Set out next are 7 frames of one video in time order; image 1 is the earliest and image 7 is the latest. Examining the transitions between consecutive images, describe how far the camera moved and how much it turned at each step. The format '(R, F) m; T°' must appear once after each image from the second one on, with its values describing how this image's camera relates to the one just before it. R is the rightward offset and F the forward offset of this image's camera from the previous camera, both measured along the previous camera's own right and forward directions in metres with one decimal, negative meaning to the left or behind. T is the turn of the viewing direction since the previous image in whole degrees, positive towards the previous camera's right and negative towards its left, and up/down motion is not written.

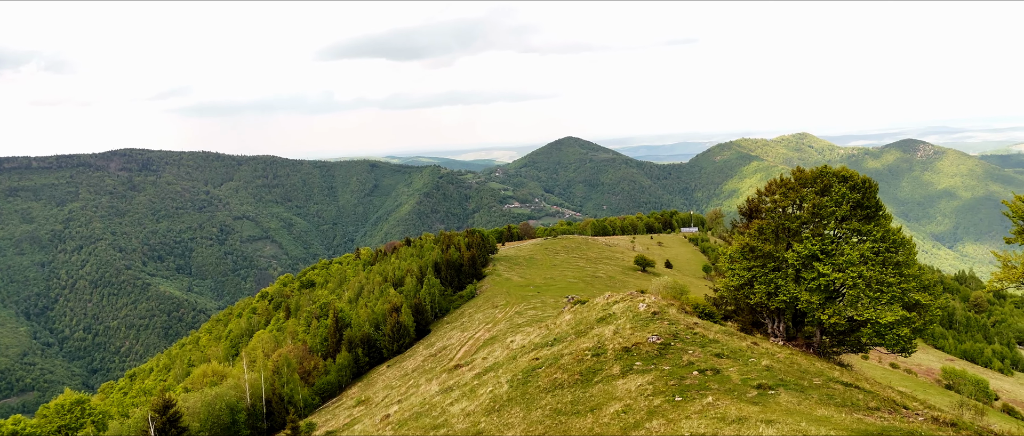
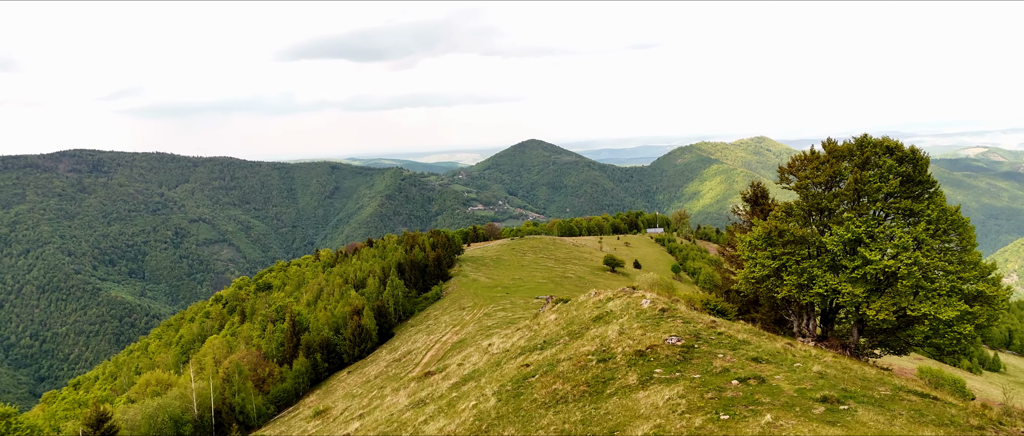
(-0.4, +2.3) m; +3°
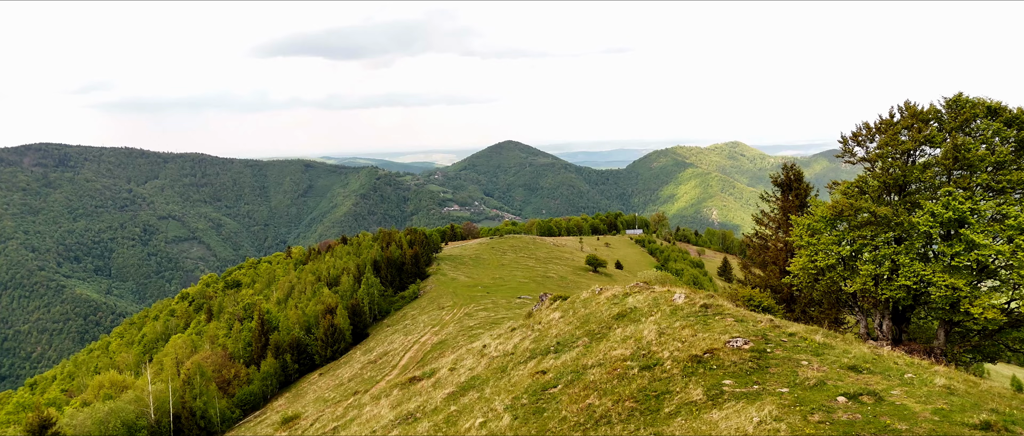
(-0.9, +2.3) m; +3°
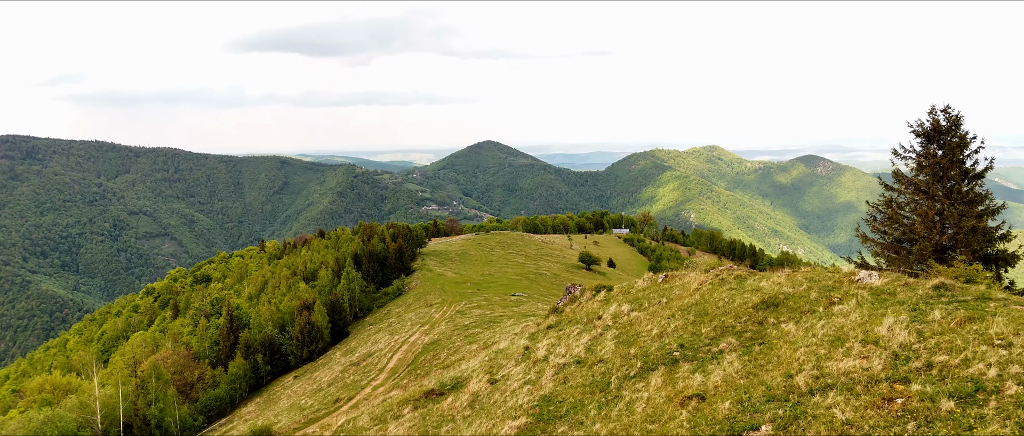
(-2.3, +4.4) m; +3°
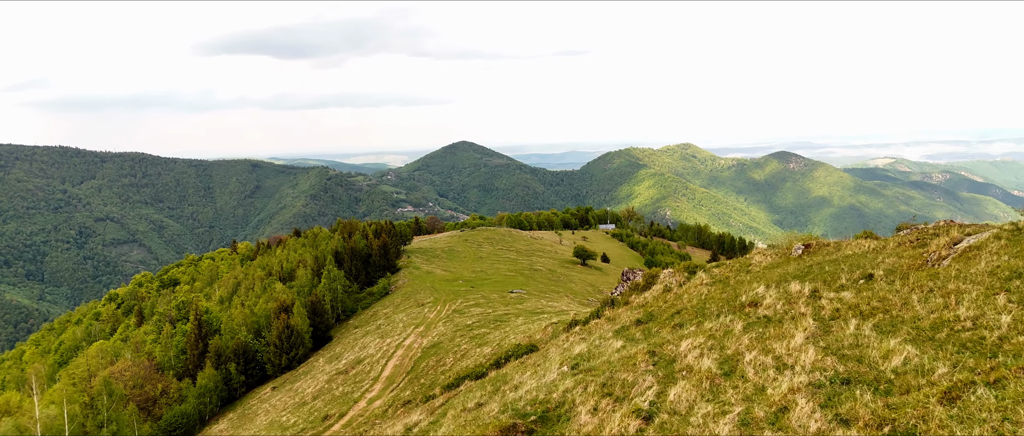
(-2.8, +4.6) m; +3°
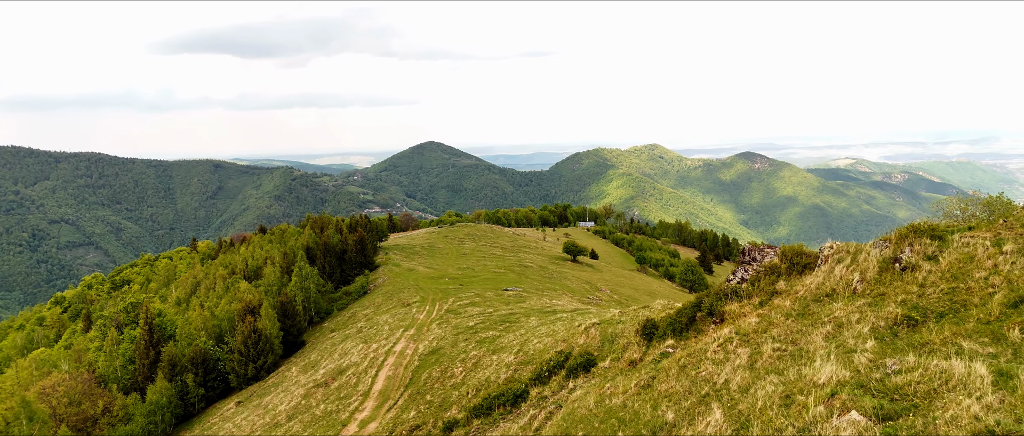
(-3.2, +5.1) m; +4°
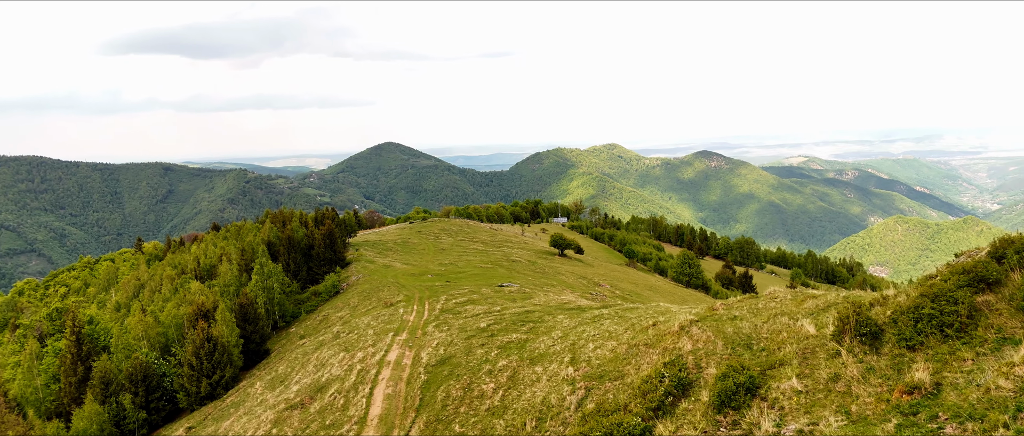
(-4.2, +6.1) m; +5°
